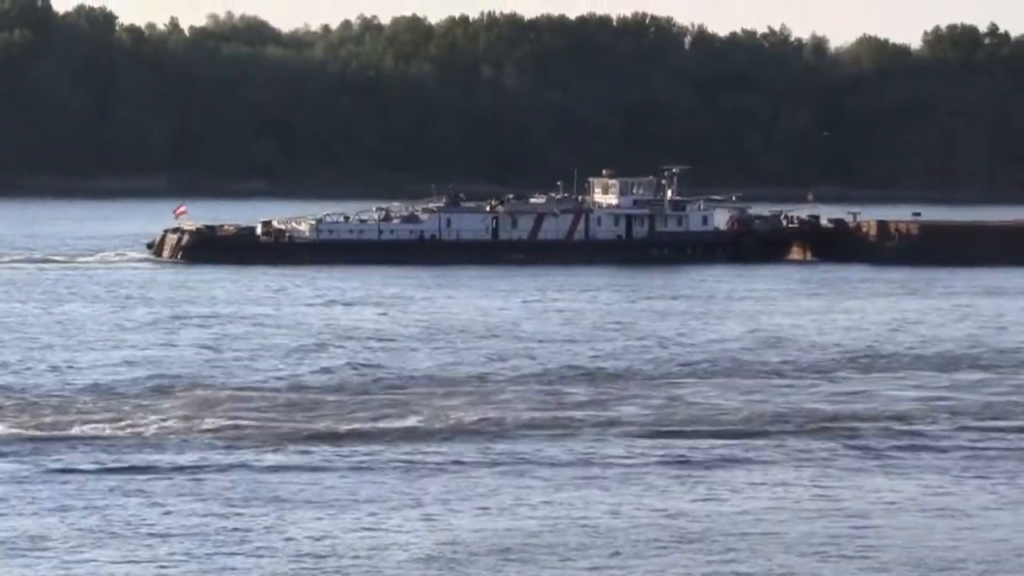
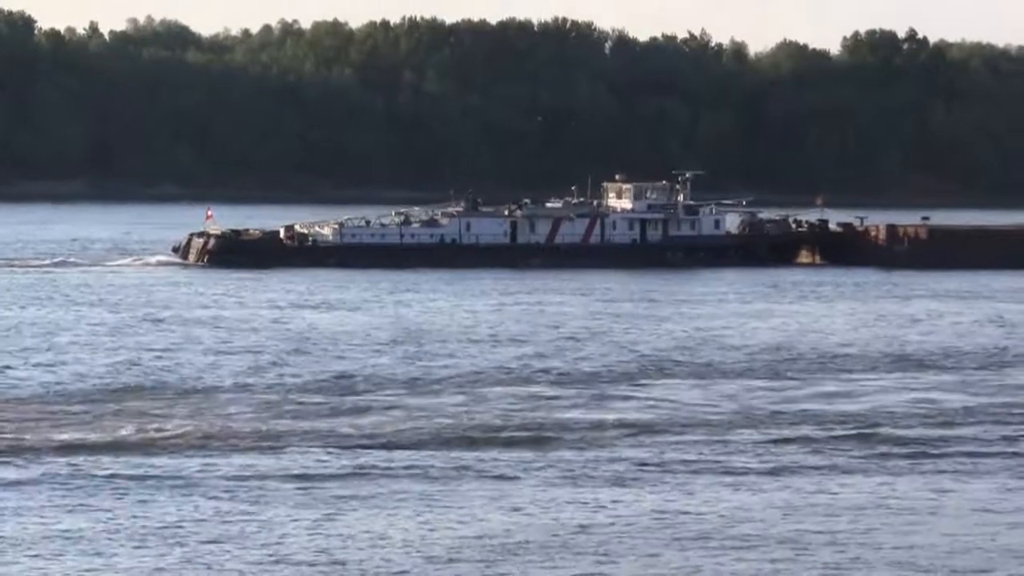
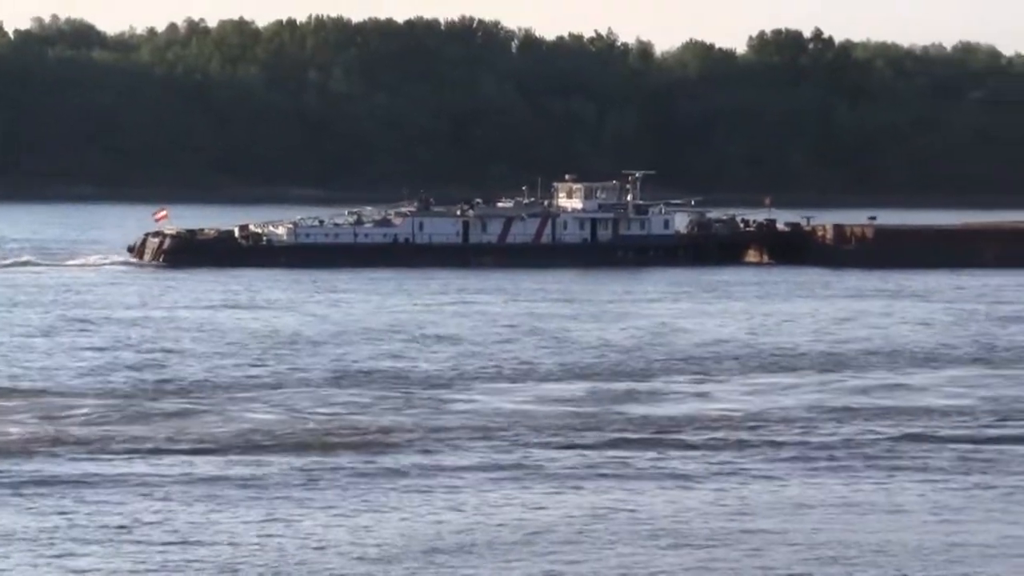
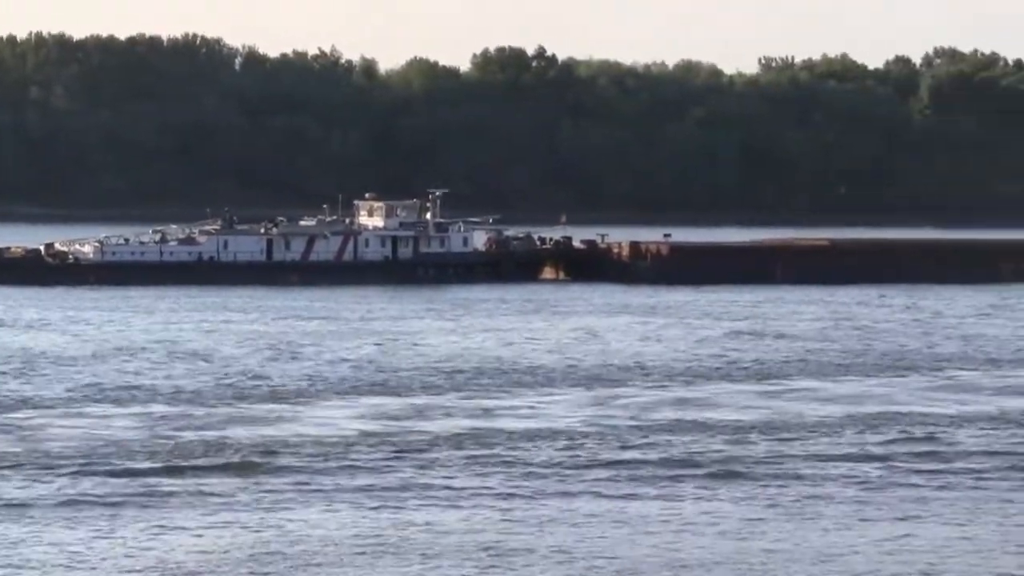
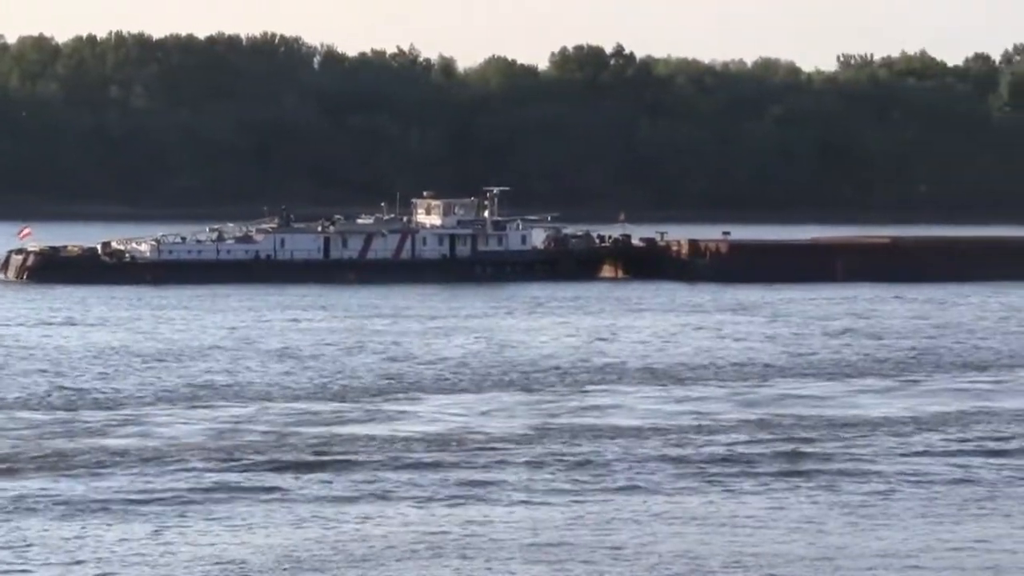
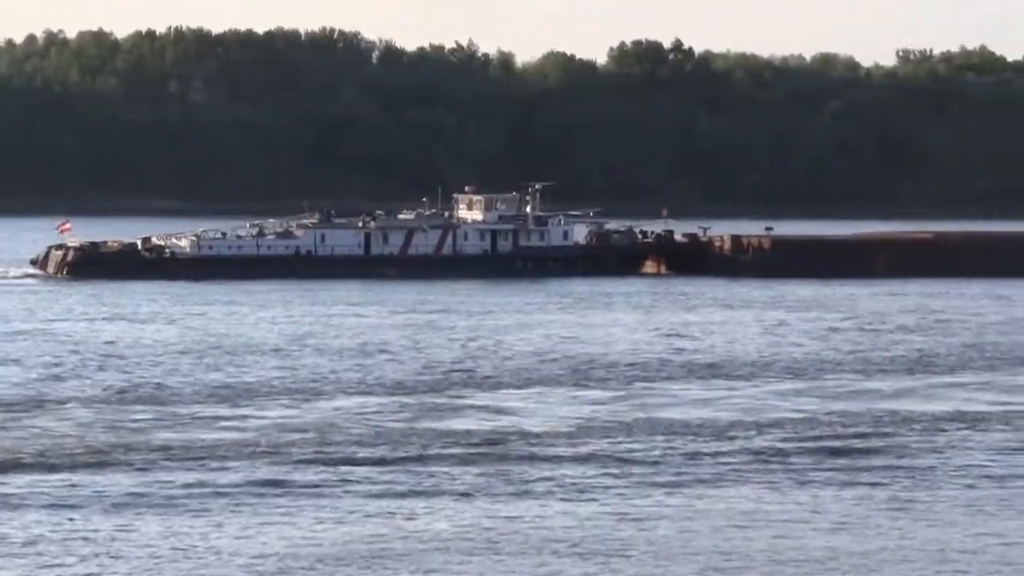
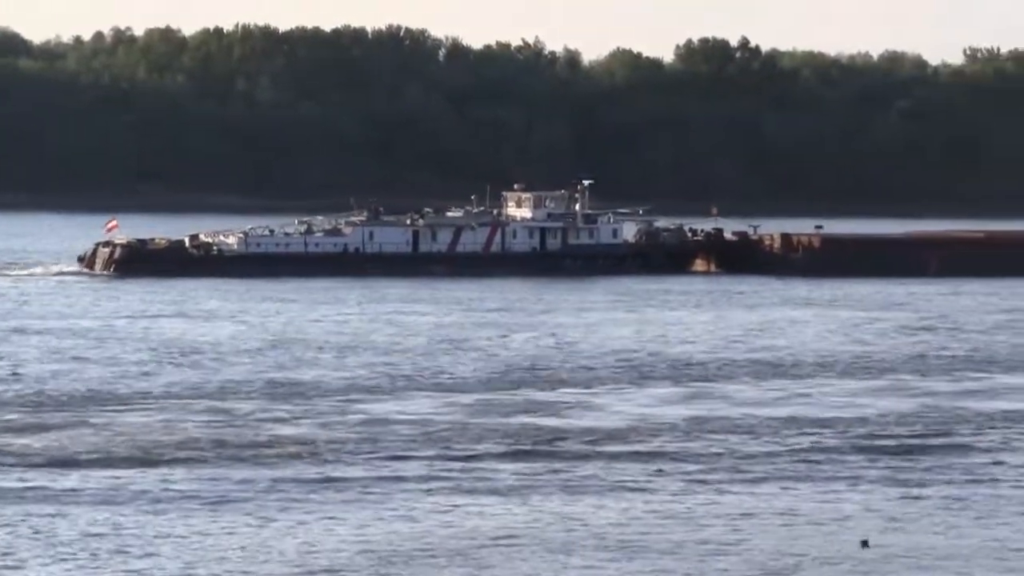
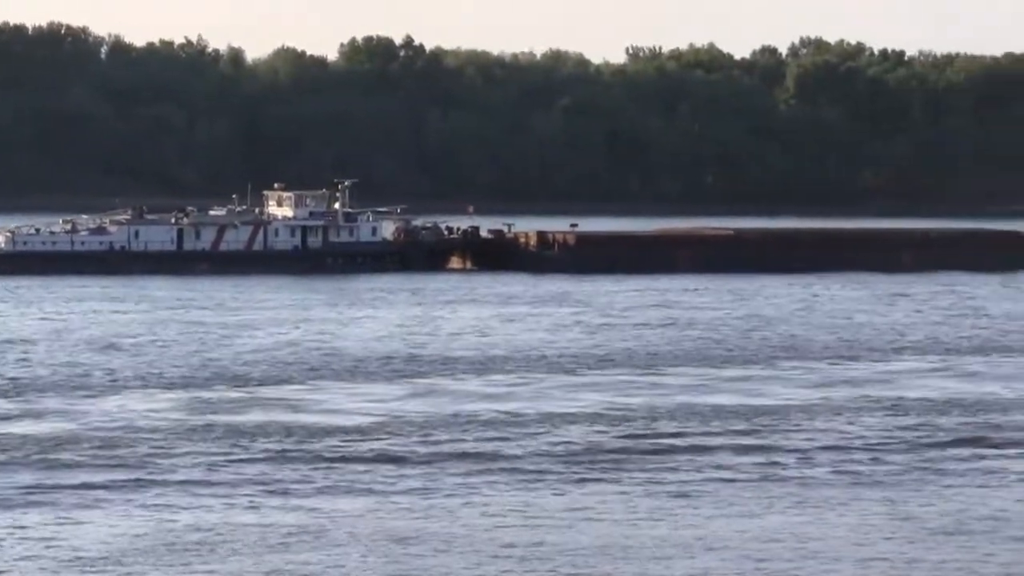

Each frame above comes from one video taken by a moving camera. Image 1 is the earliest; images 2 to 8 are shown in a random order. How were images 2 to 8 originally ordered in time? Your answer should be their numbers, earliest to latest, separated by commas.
2, 3, 7, 6, 5, 4, 8
